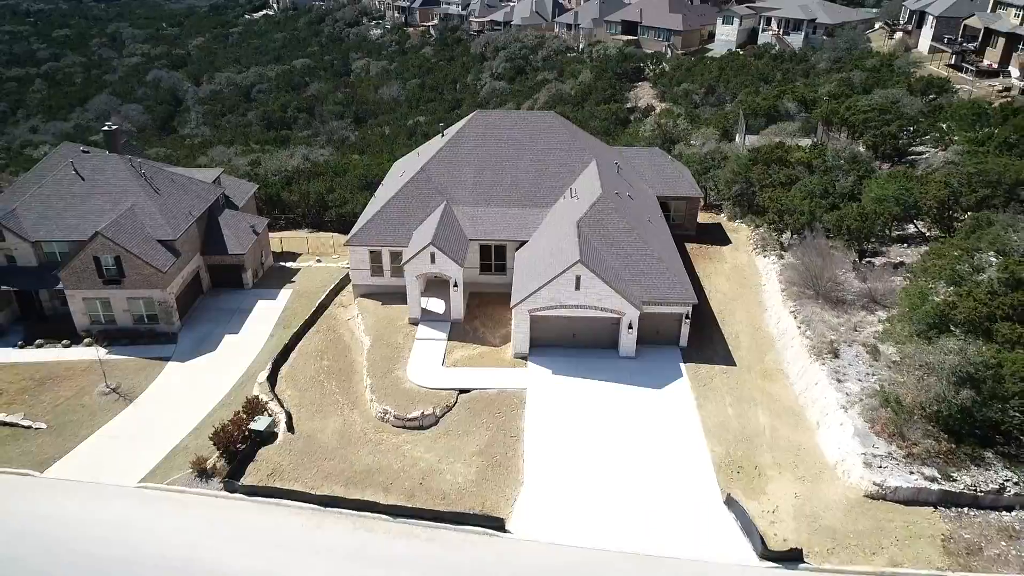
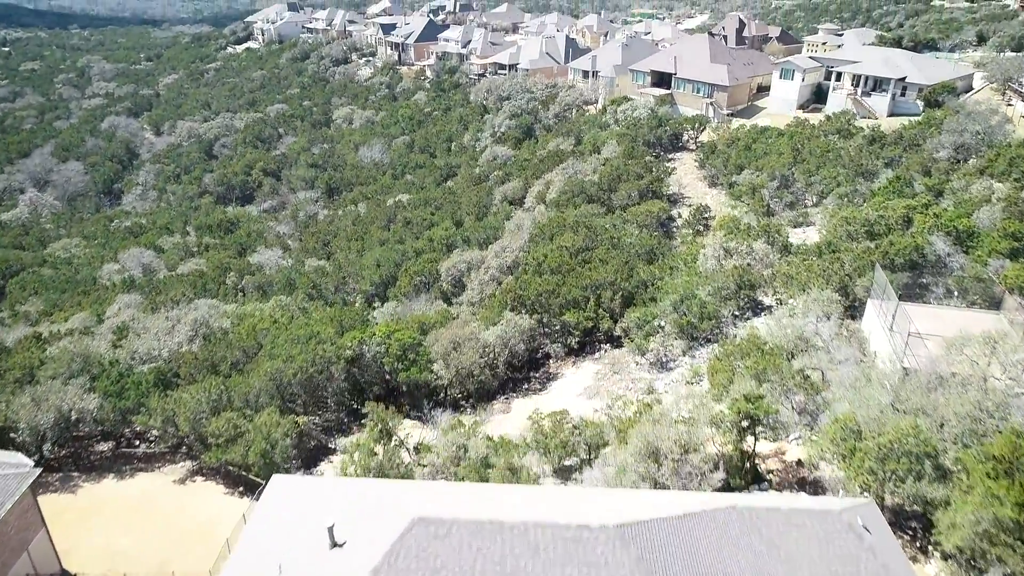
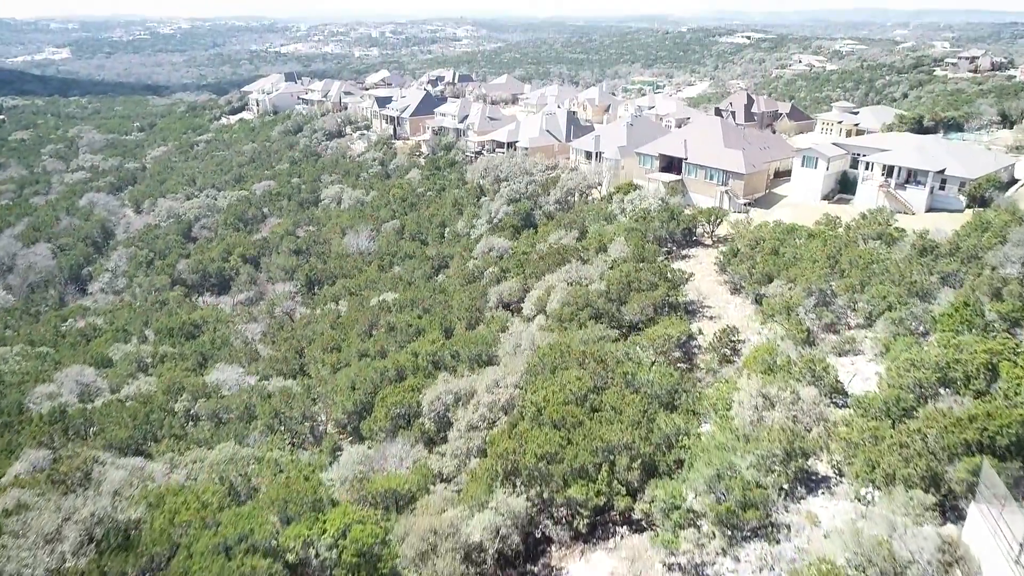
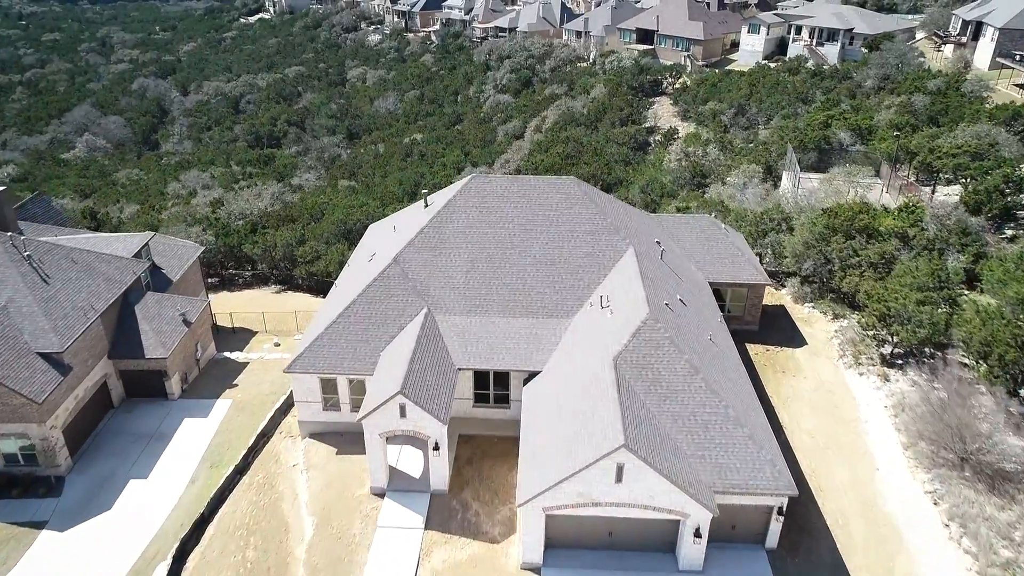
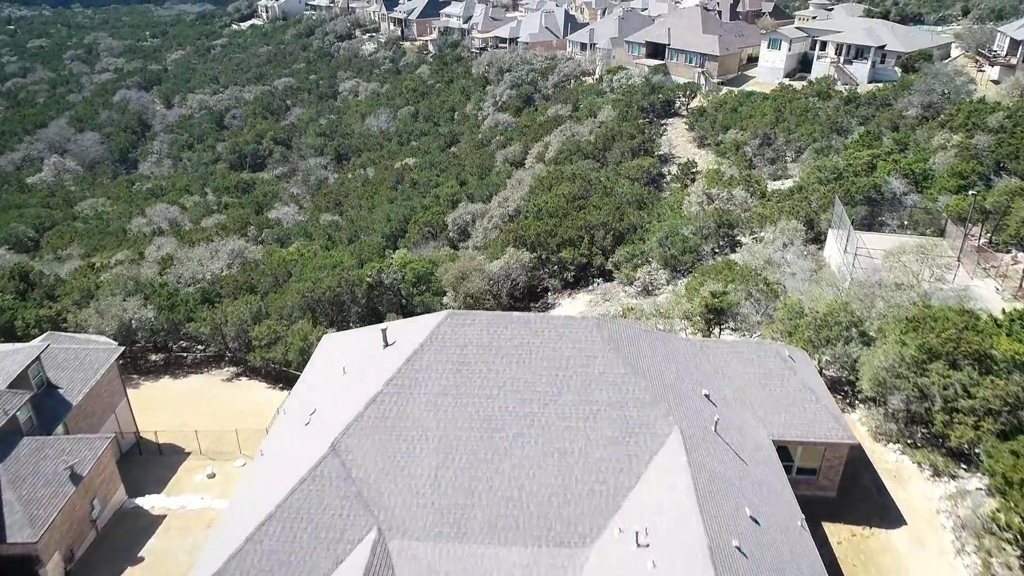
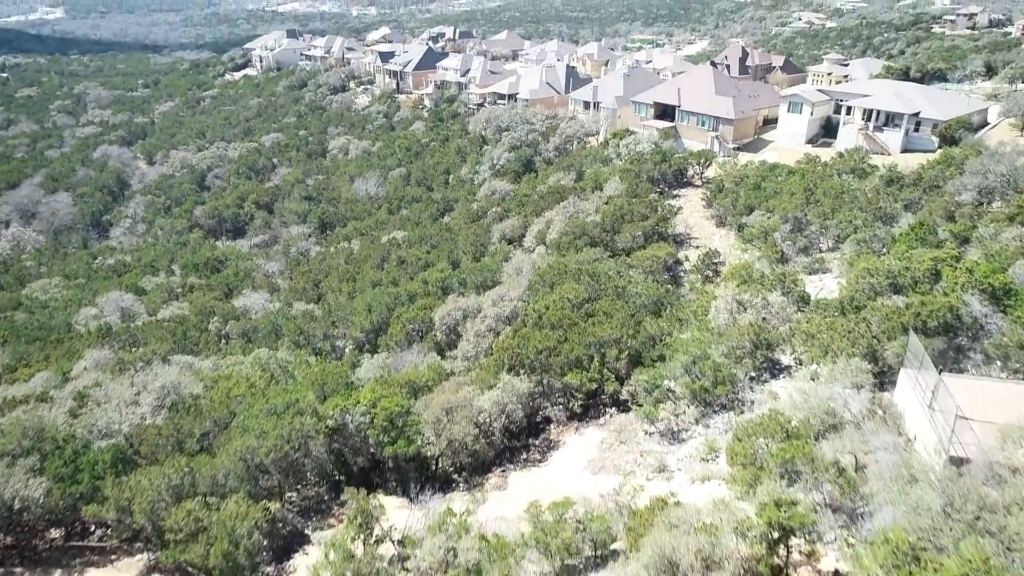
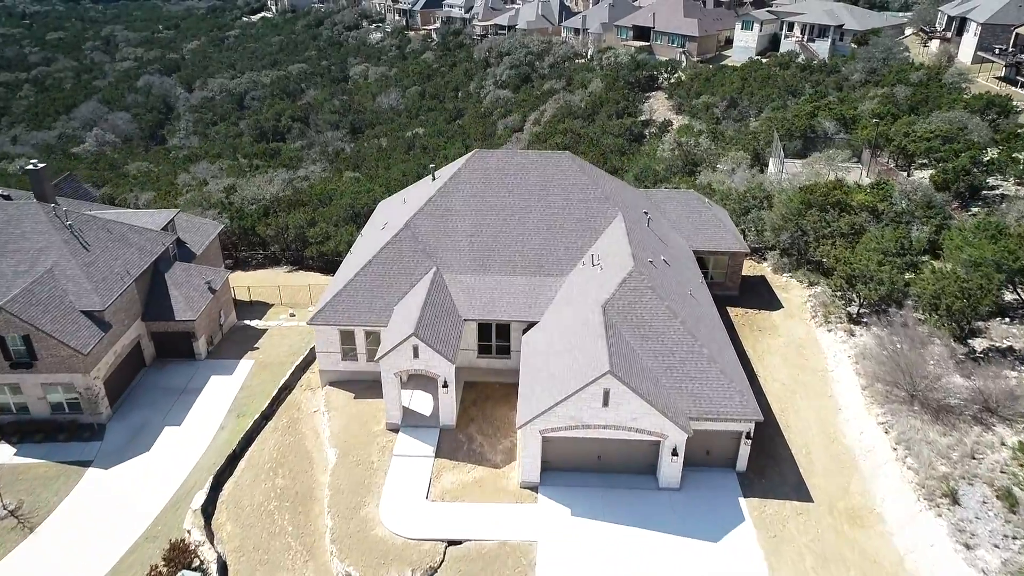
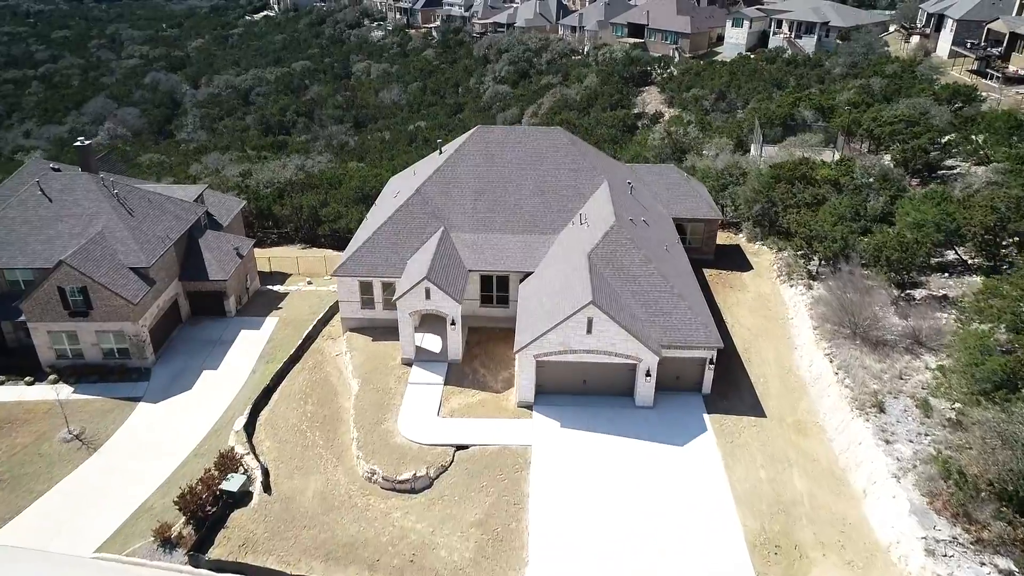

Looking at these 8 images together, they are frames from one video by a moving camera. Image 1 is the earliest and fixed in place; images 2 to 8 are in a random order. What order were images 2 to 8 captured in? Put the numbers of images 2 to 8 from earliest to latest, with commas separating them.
8, 7, 4, 5, 2, 6, 3
